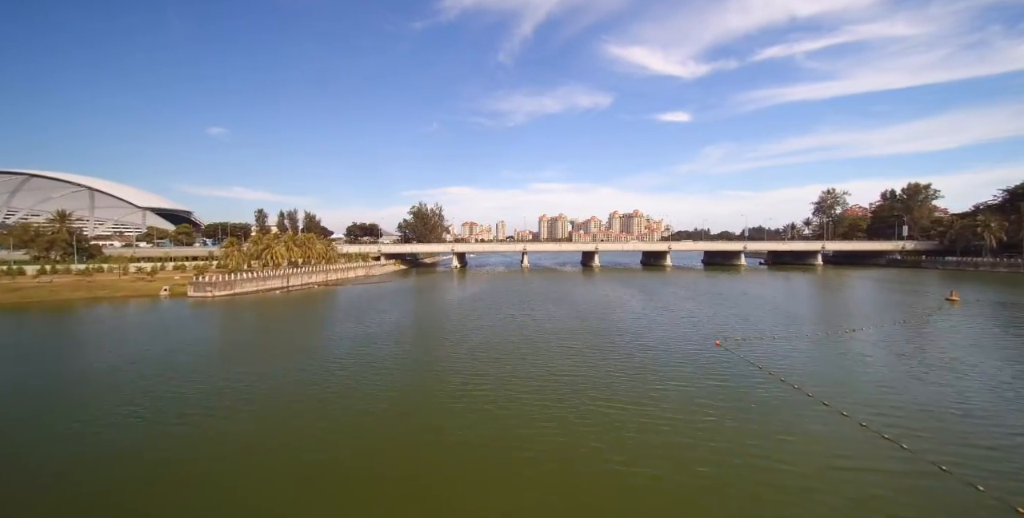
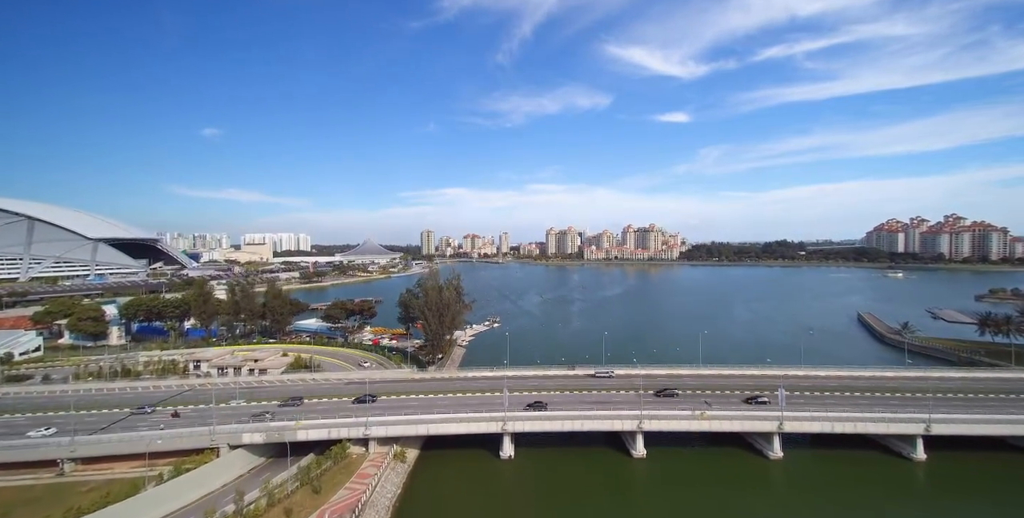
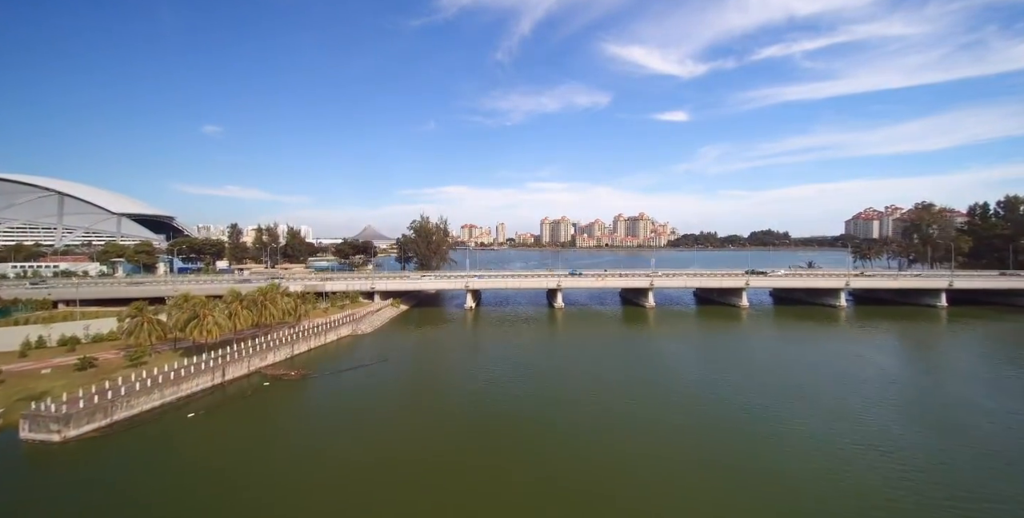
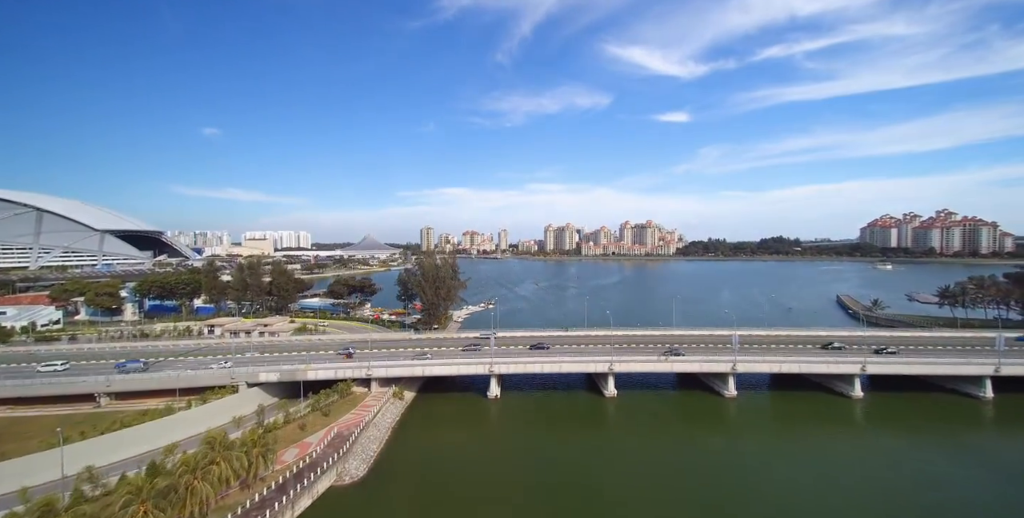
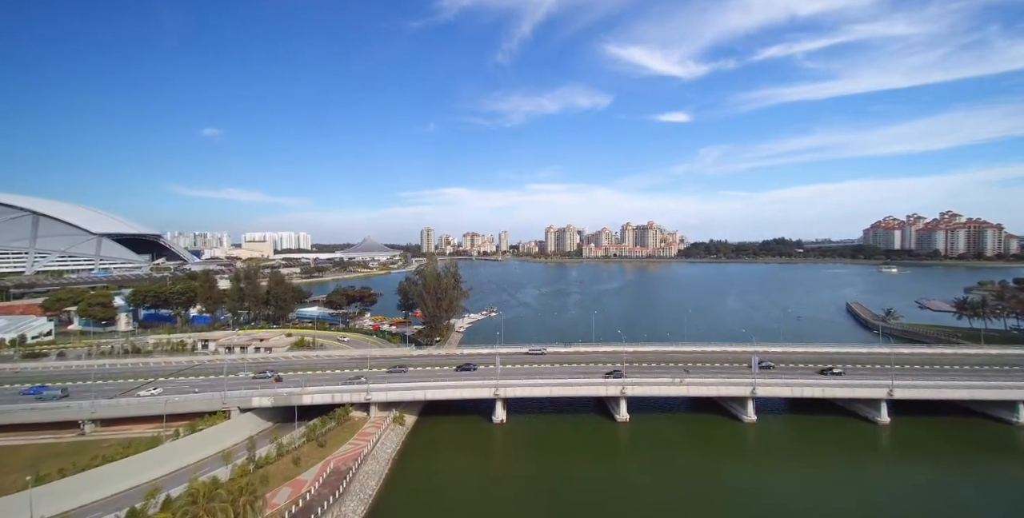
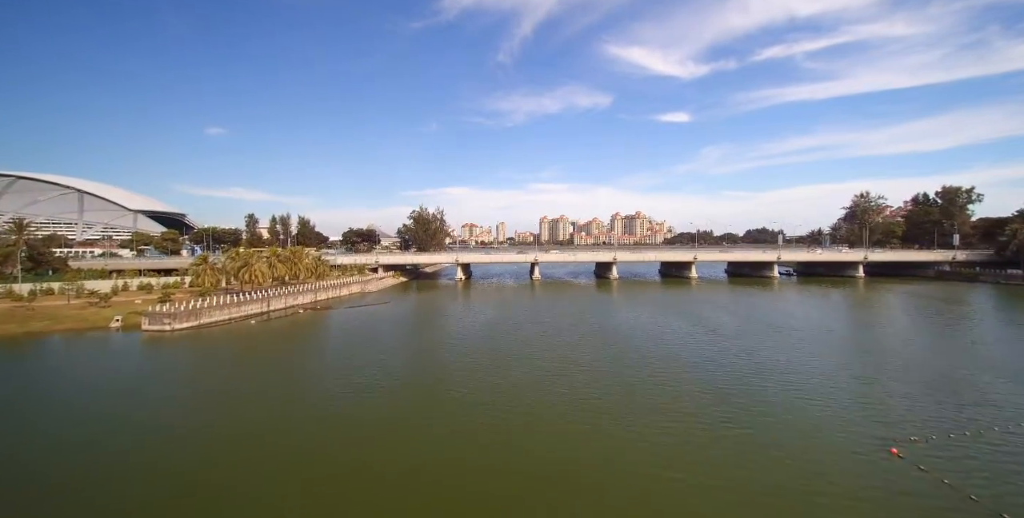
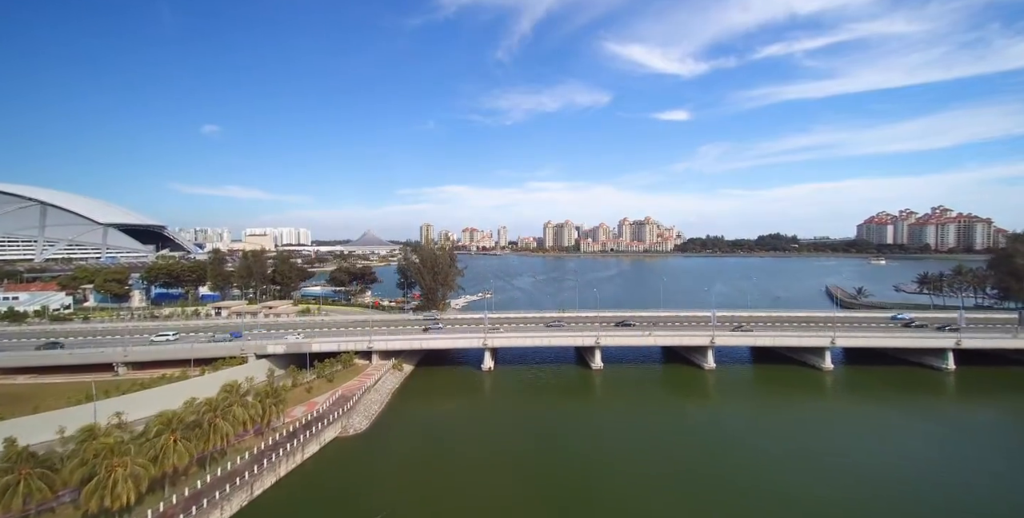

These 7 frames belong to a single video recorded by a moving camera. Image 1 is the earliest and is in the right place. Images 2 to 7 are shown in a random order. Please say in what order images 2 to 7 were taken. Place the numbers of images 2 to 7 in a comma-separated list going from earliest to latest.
6, 3, 7, 4, 5, 2
